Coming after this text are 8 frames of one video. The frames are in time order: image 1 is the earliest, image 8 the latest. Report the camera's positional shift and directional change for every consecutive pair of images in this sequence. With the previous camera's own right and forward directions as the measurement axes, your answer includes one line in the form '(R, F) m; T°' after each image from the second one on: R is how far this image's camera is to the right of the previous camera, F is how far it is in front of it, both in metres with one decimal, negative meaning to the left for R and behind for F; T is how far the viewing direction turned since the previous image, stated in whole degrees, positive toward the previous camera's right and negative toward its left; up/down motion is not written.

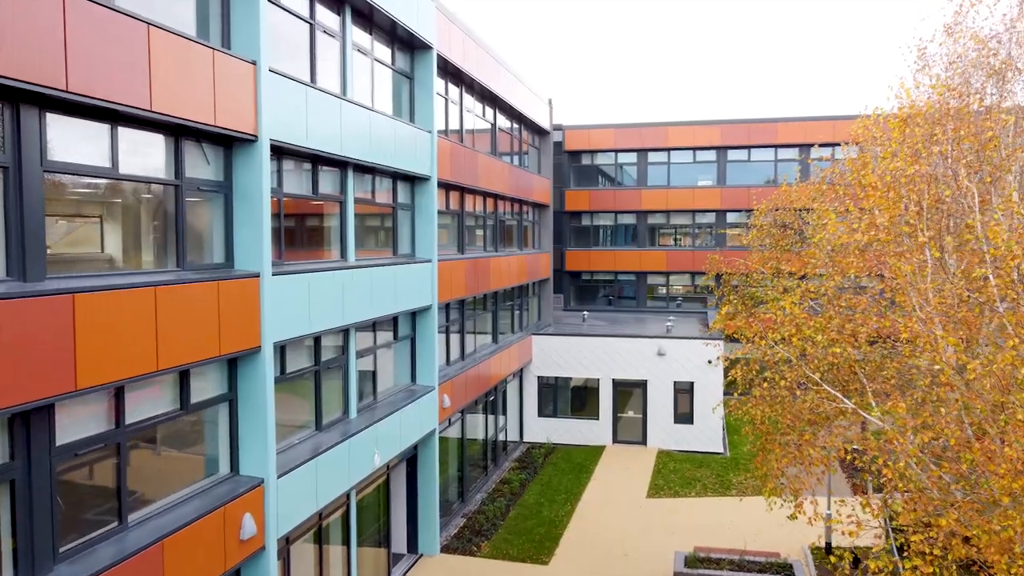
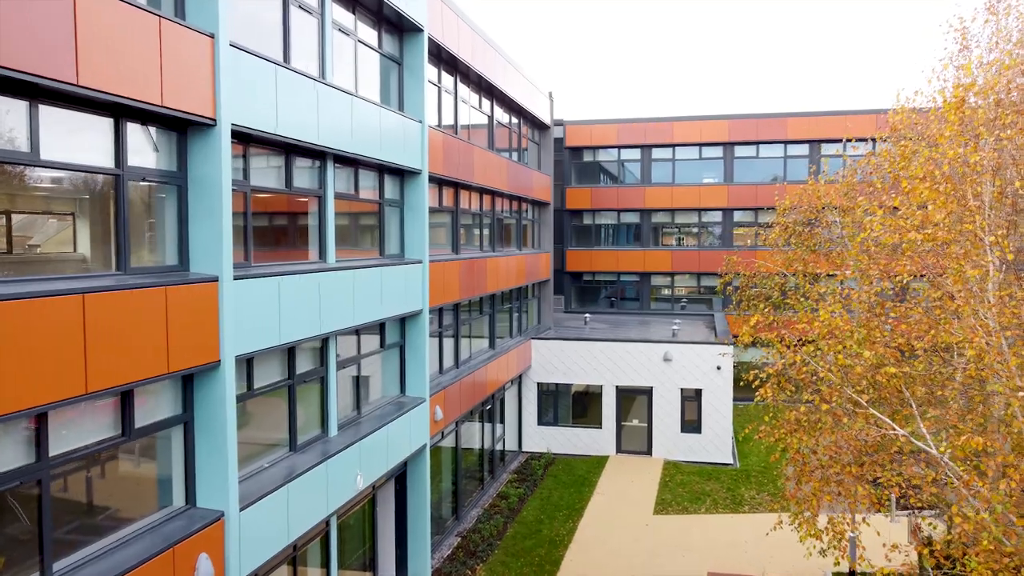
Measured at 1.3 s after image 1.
(0.0, +1.1) m; 0°
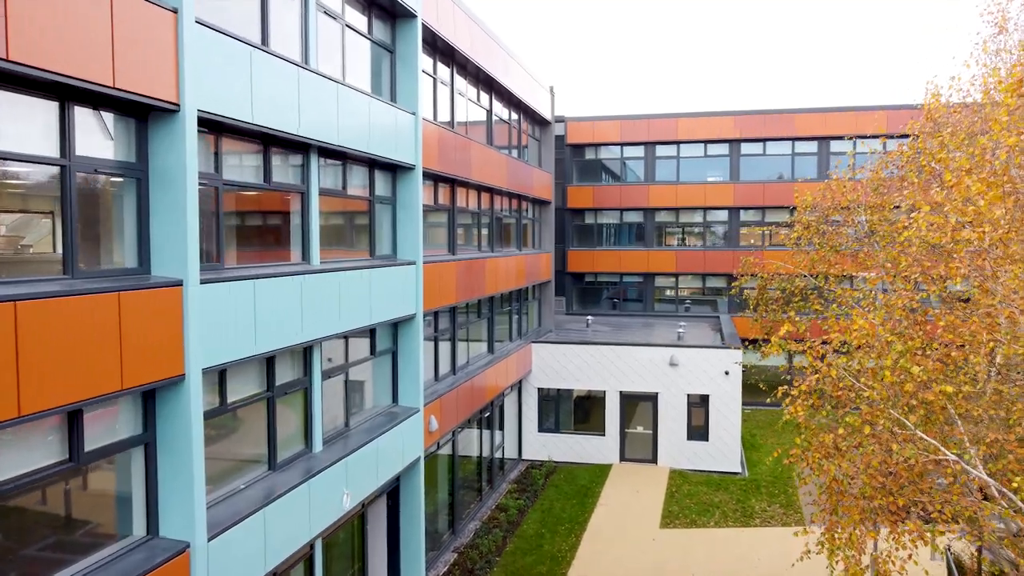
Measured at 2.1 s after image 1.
(0.0, +0.8) m; 0°
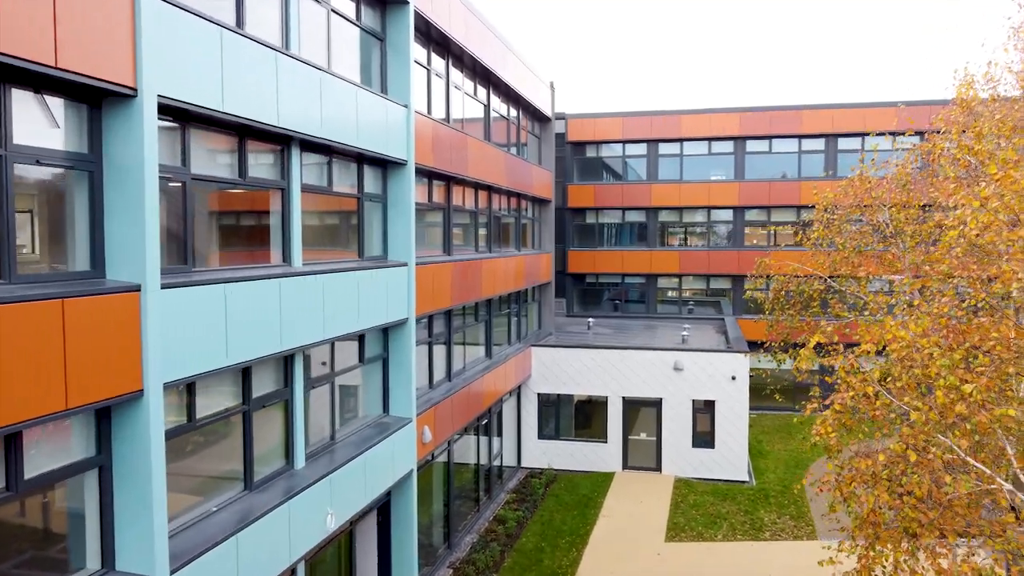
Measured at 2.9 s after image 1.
(0.0, +0.7) m; 0°
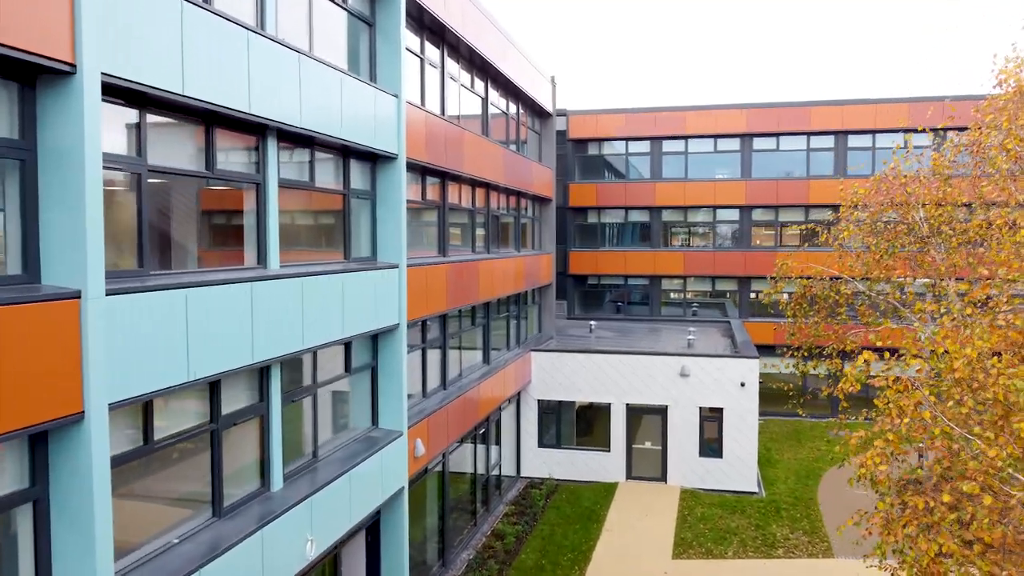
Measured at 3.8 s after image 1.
(0.0, +0.8) m; 0°
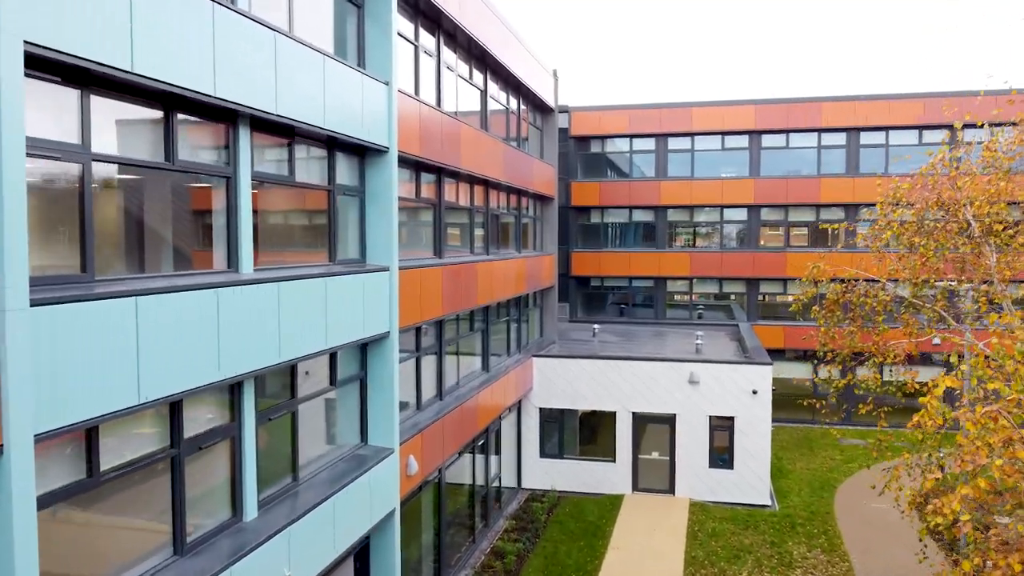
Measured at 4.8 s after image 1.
(0.0, +0.8) m; 0°
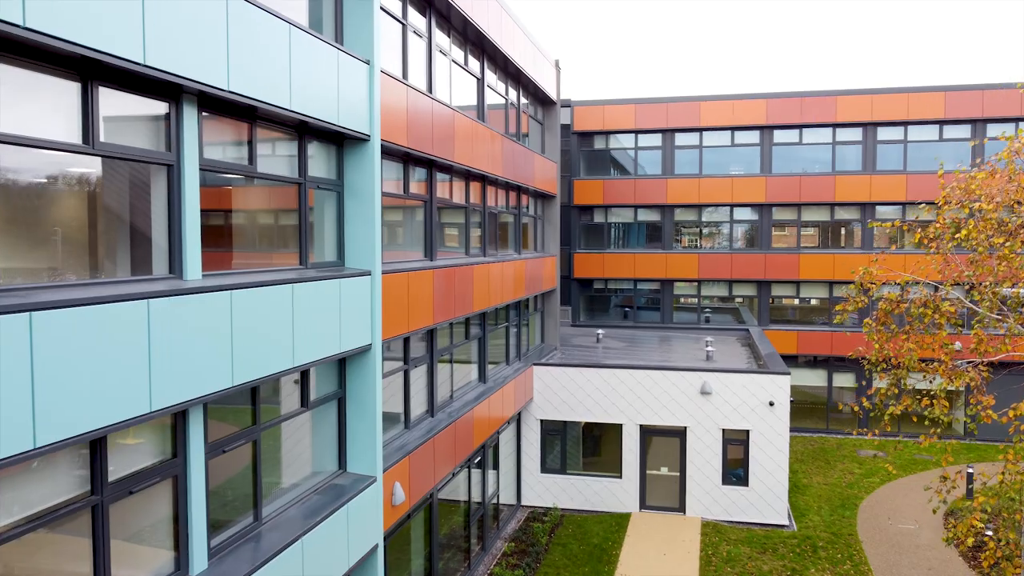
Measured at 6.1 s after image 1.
(0.0, +1.1) m; 0°
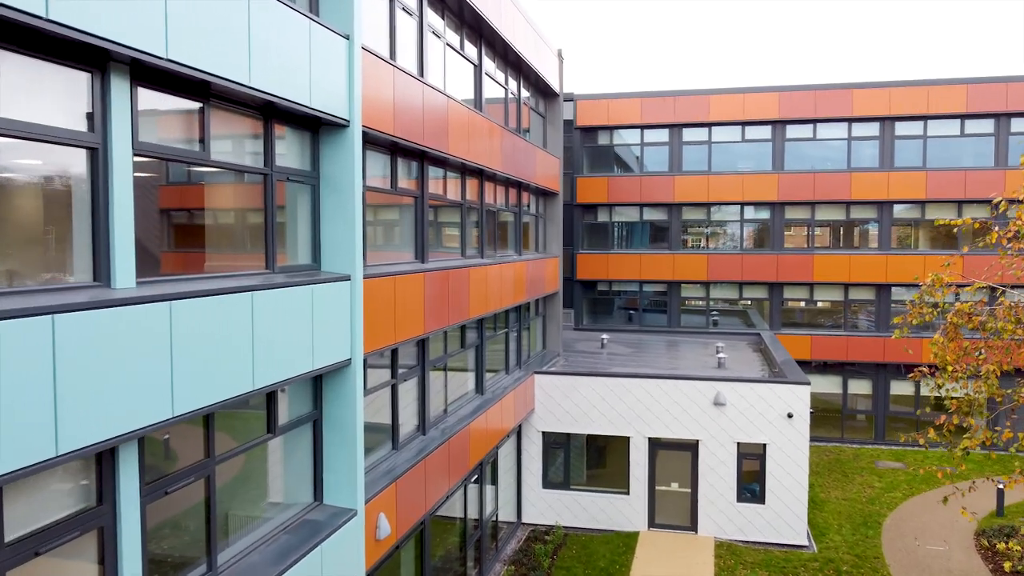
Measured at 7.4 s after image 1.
(0.0, +1.0) m; 0°
